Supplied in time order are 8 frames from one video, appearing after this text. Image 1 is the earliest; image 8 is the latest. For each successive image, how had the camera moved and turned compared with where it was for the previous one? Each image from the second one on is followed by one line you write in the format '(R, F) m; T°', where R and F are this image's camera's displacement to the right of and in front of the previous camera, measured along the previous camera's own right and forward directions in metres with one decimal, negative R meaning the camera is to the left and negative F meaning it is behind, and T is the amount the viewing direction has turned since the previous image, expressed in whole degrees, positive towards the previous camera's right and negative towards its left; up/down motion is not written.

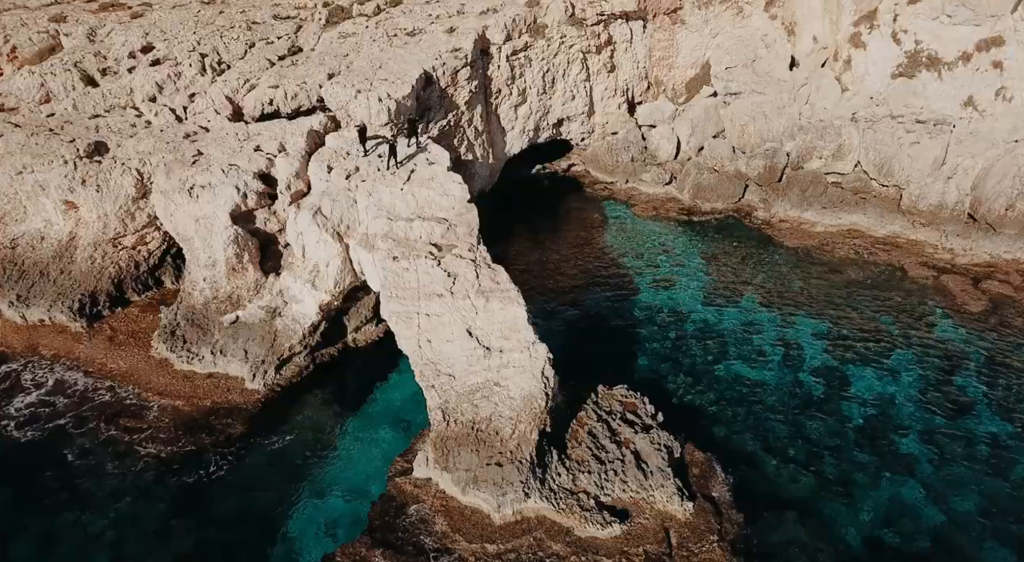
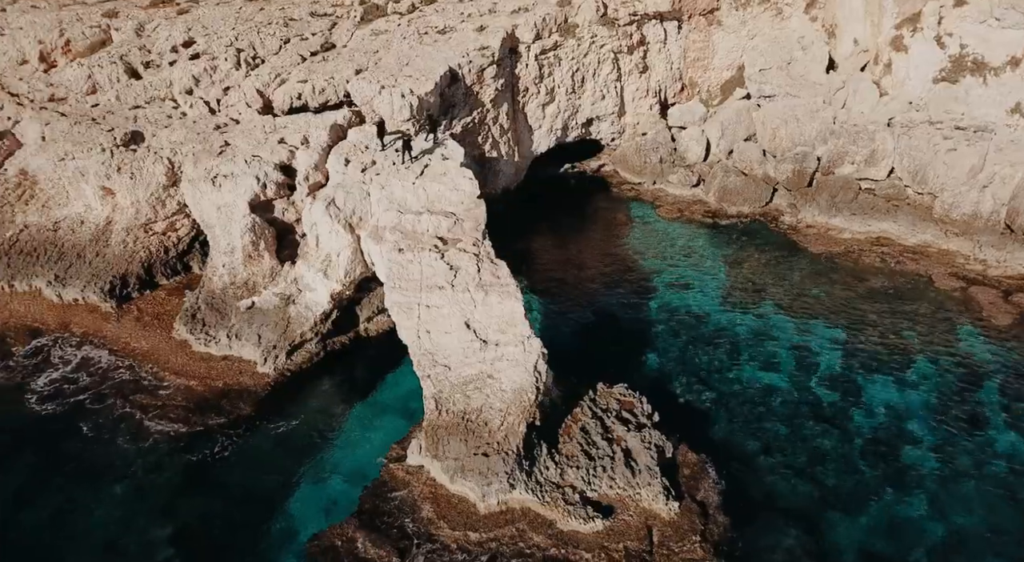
(+0.9, -0.1) m; -4°
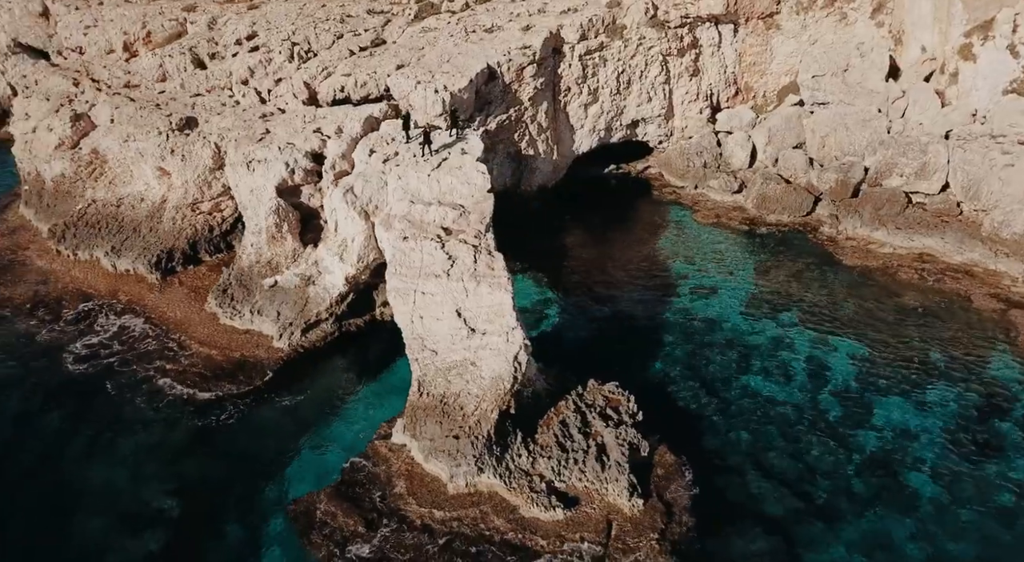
(+1.7, -0.2) m; -7°
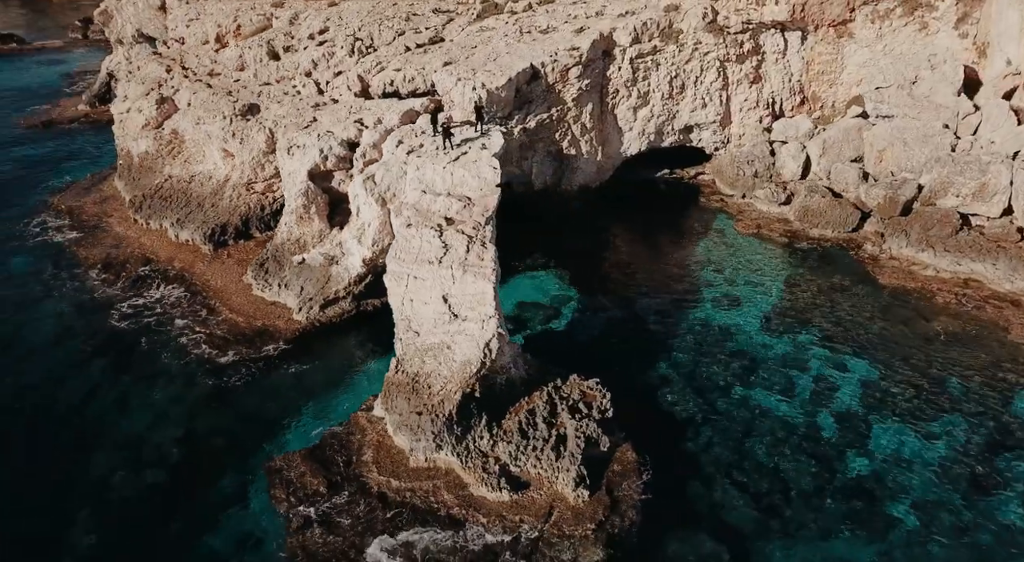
(+2.3, -0.3) m; -8°
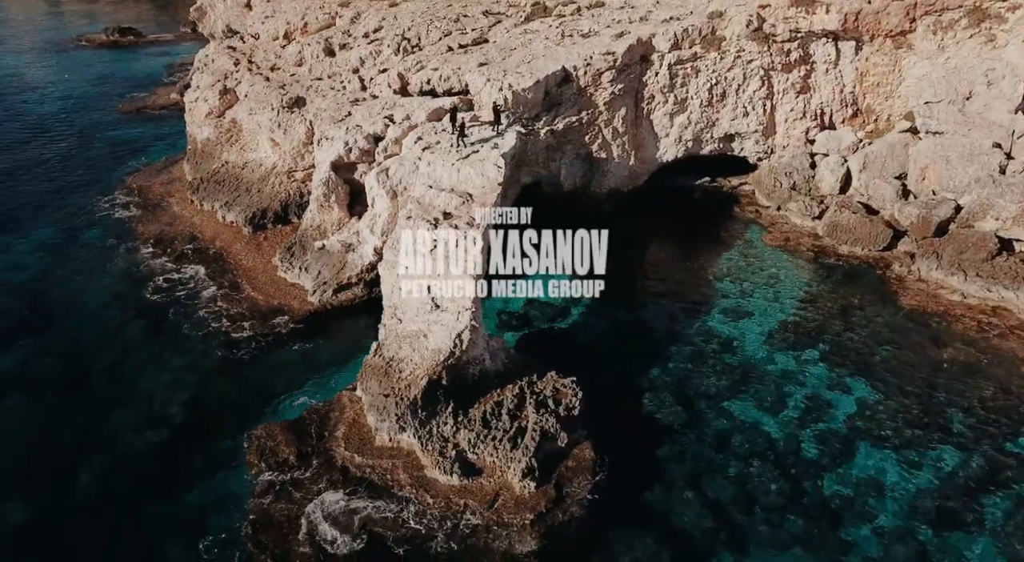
(+2.1, -0.3) m; -7°
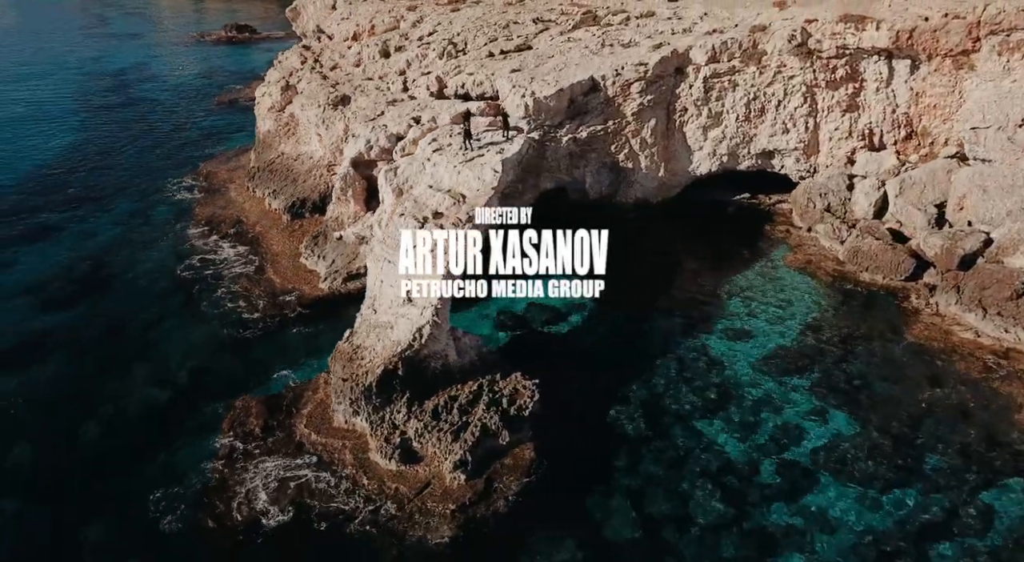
(+2.7, -0.3) m; -8°
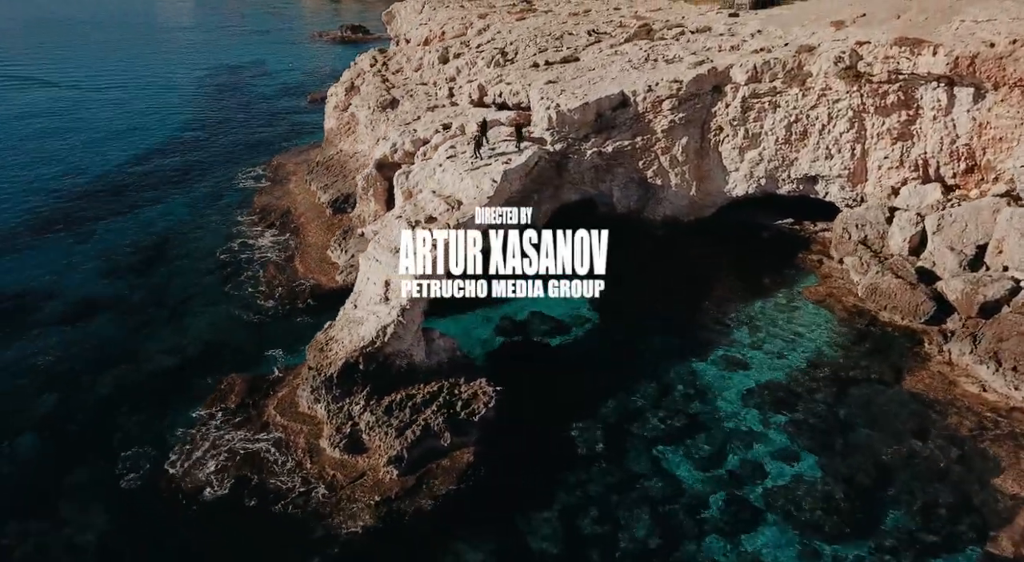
(+3.0, -0.1) m; -9°
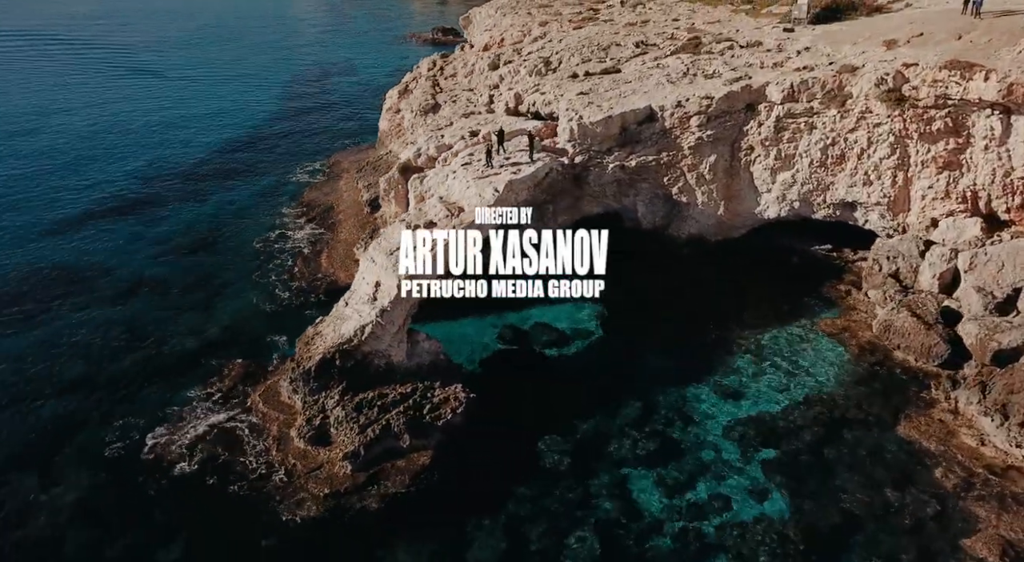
(+2.5, 0.0) m; -8°
